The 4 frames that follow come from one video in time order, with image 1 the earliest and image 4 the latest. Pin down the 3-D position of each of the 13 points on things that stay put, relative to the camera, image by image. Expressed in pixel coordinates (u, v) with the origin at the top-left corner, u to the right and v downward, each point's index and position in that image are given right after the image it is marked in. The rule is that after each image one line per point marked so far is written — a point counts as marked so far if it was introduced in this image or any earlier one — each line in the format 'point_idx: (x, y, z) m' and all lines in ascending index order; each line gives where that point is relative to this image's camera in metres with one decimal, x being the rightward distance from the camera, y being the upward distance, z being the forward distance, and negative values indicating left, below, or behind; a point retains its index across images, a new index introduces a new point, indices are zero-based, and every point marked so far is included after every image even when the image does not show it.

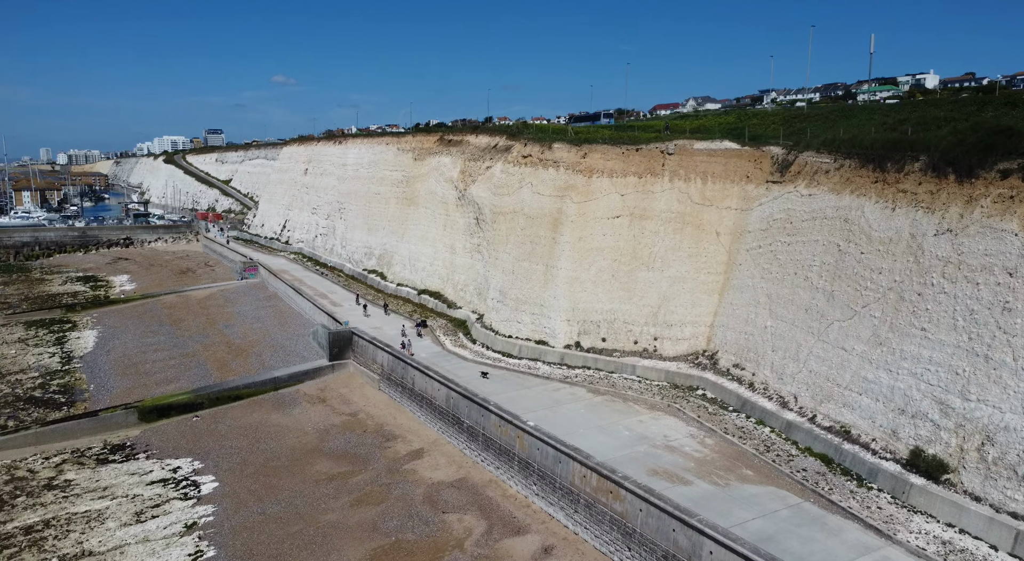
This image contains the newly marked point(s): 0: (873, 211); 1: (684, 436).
0: (+7.9, +1.5, +12.4) m
1: (+3.9, -3.5, +12.9) m
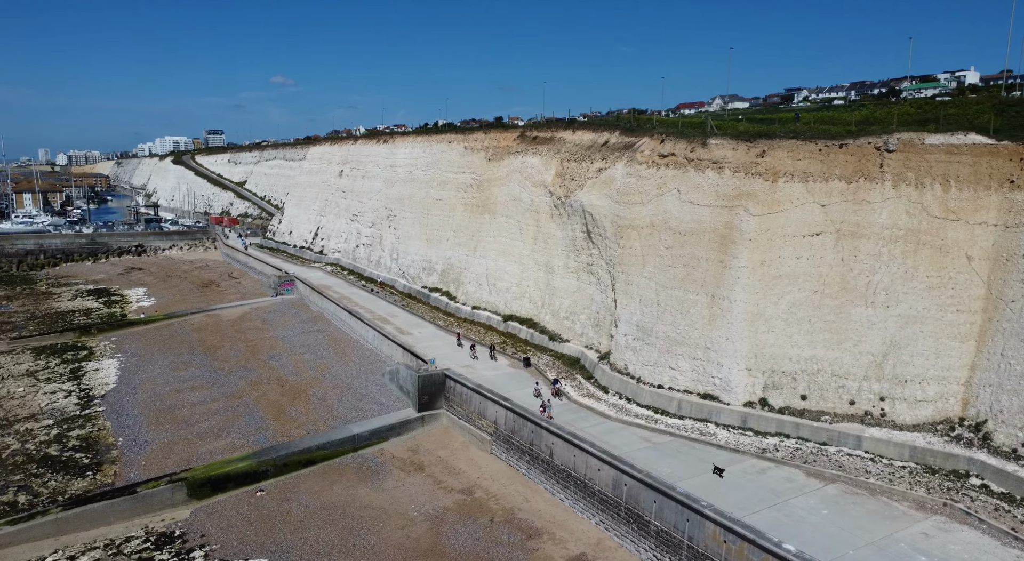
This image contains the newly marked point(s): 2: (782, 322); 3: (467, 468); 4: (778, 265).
0: (+11.7, +0.7, +8.3) m
1: (+7.7, -4.4, +8.8) m
2: (+6.3, -1.0, +13.2) m
3: (-1.2, -4.7, +14.6) m
4: (+6.3, +0.4, +13.4) m
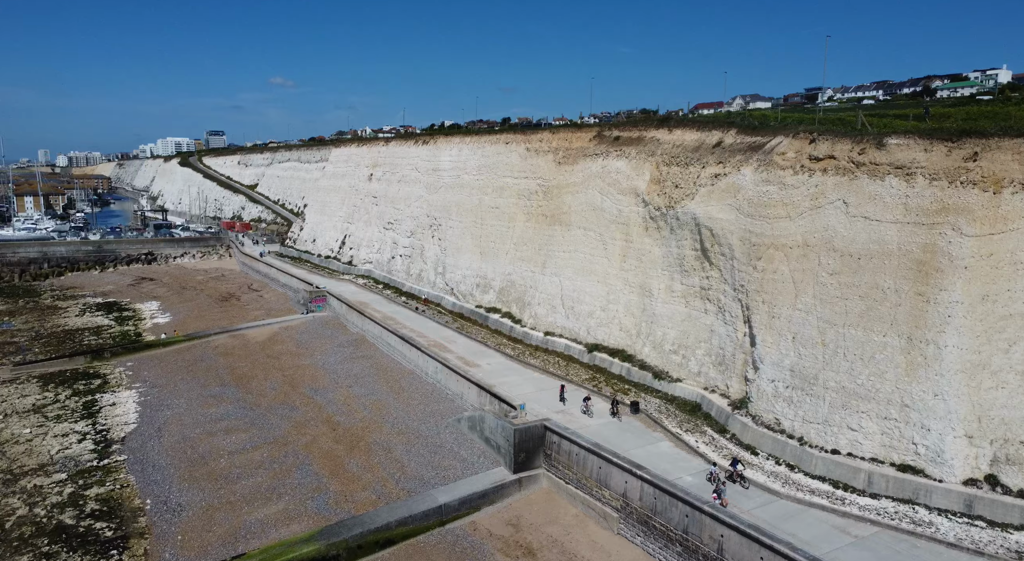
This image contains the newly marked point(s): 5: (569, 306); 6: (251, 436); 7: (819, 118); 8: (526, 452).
0: (+14.5, -0.1, +5.3) m
1: (+10.5, -5.1, +5.7) m
2: (+9.0, -1.7, +10.2) m
3: (+1.6, -5.5, +11.6) m
4: (+9.0, -0.4, +10.4) m
5: (+2.0, -0.8, +19.7) m
6: (-8.0, -4.7, +17.4) m
7: (+8.2, +4.4, +15.1) m
8: (+0.3, -4.1, +13.7) m
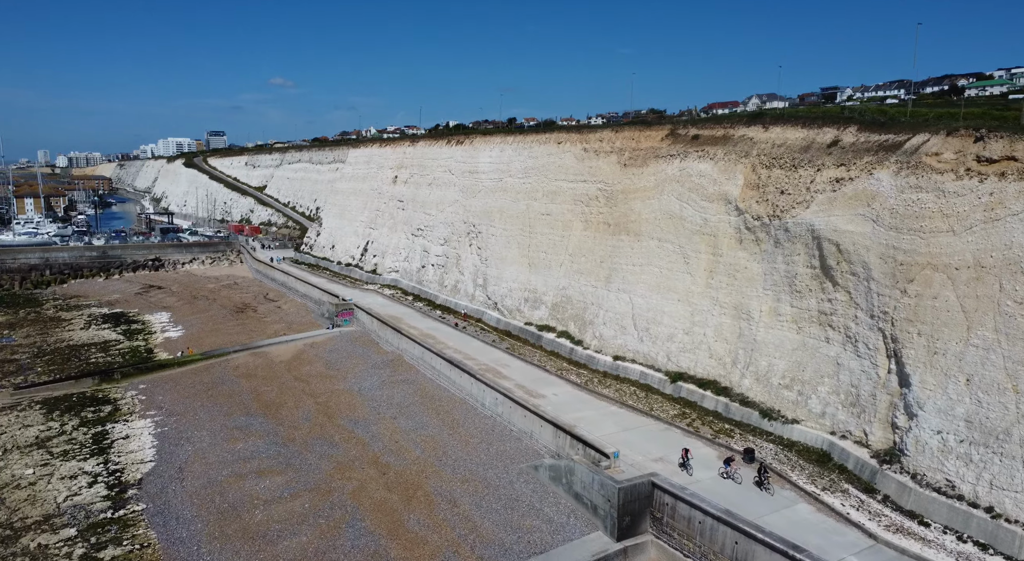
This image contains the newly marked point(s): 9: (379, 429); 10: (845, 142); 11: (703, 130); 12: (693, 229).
0: (+16.5, -0.6, +2.9) m
1: (+12.5, -5.6, +3.4) m
2: (+11.0, -2.2, +7.9) m
3: (+3.6, -6.0, +9.2) m
4: (+11.1, -0.9, +8.0) m
5: (+4.0, -1.4, +17.3) m
6: (-5.9, -5.3, +15.0) m
7: (+10.2, +3.8, +12.8) m
8: (+2.3, -4.6, +11.4) m
9: (-3.9, -4.4, +17.0) m
10: (+8.1, +3.3, +13.8) m
11: (+5.9, +4.7, +17.7) m
12: (+5.3, +1.5, +16.6) m
